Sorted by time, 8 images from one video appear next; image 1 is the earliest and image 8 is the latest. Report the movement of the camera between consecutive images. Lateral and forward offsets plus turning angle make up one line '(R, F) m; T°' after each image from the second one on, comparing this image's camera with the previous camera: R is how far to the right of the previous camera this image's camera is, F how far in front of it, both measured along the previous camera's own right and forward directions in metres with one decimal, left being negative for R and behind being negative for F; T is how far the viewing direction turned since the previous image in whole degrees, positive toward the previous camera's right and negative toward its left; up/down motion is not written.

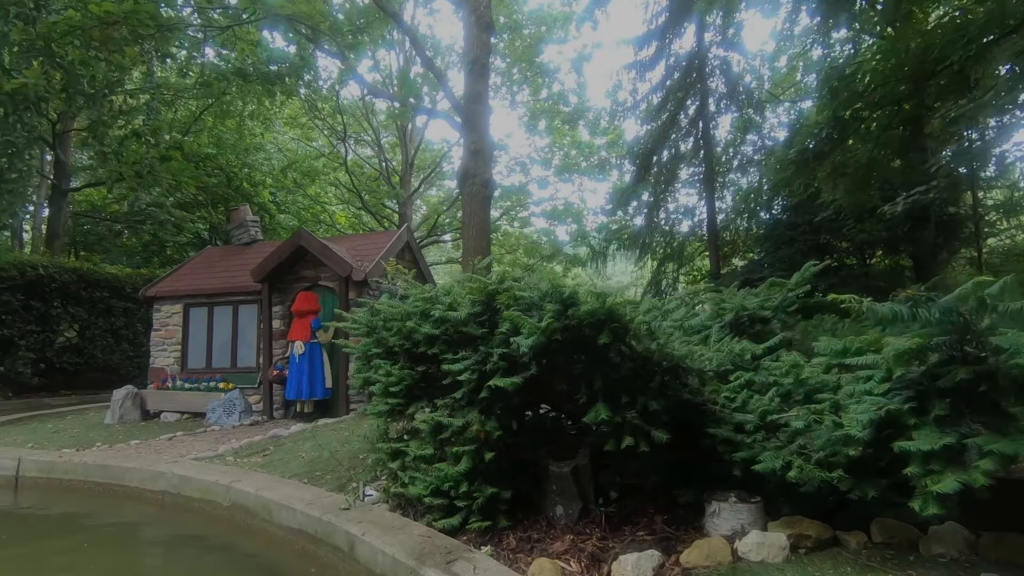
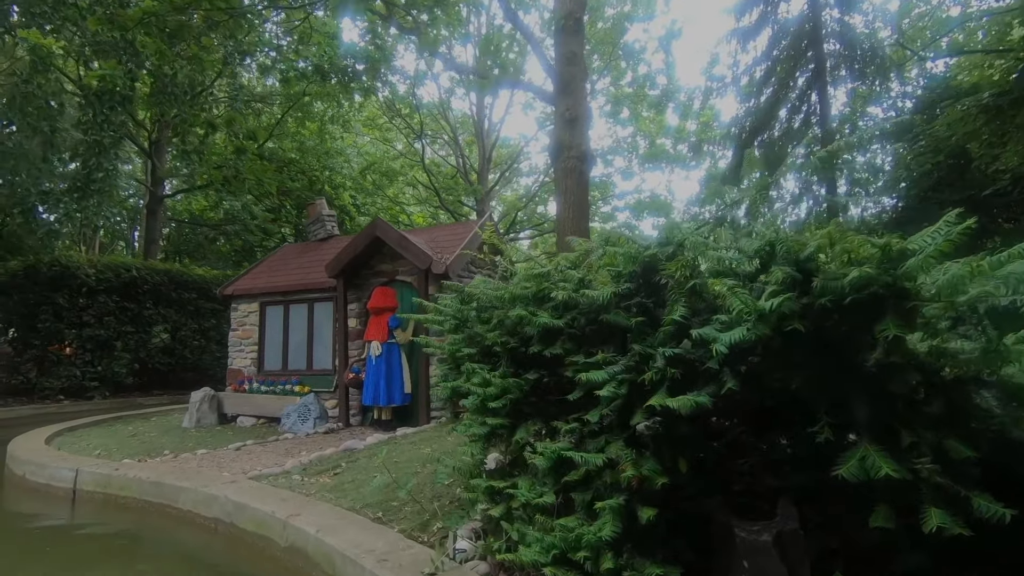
(-0.3, +1.1) m; -8°
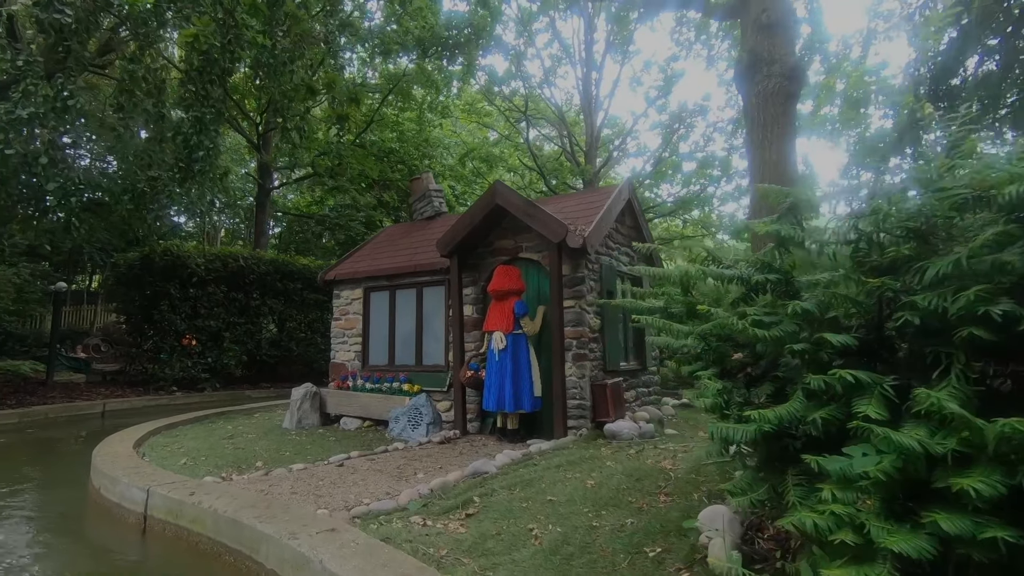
(-0.7, +1.5) m; -9°
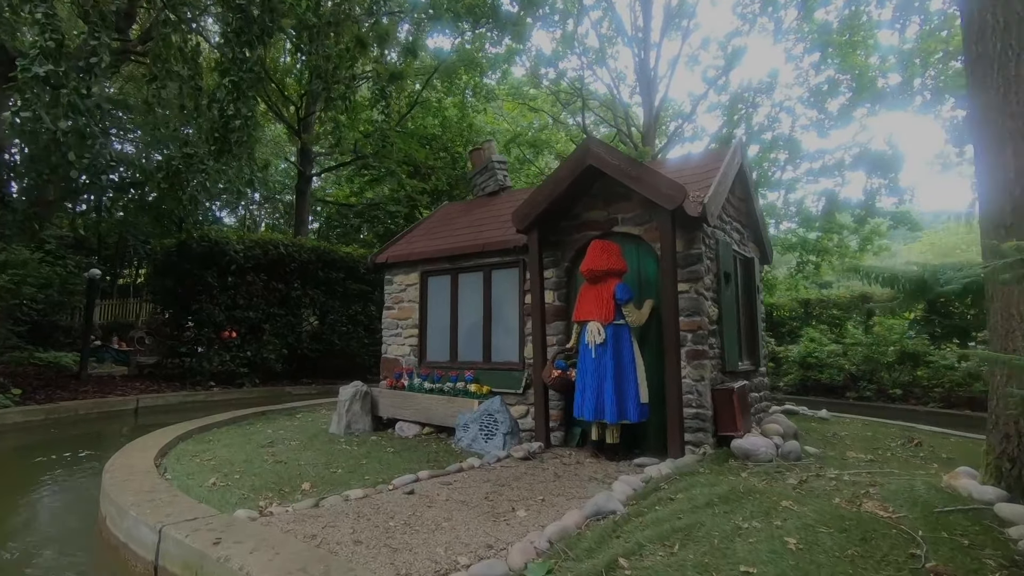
(-0.6, +1.2) m; -3°
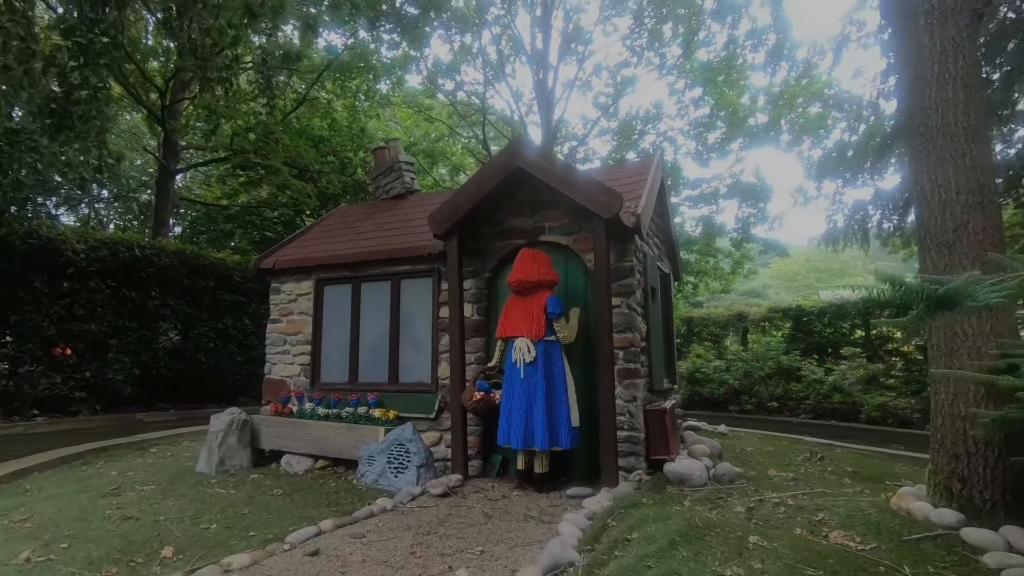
(-0.3, +0.6) m; +12°
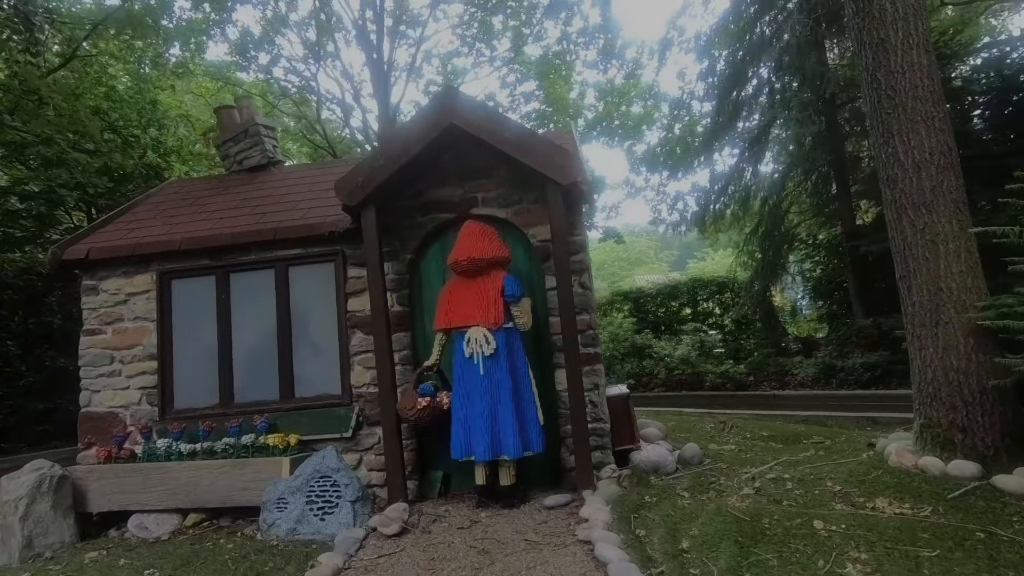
(-0.9, +0.9) m; +19°
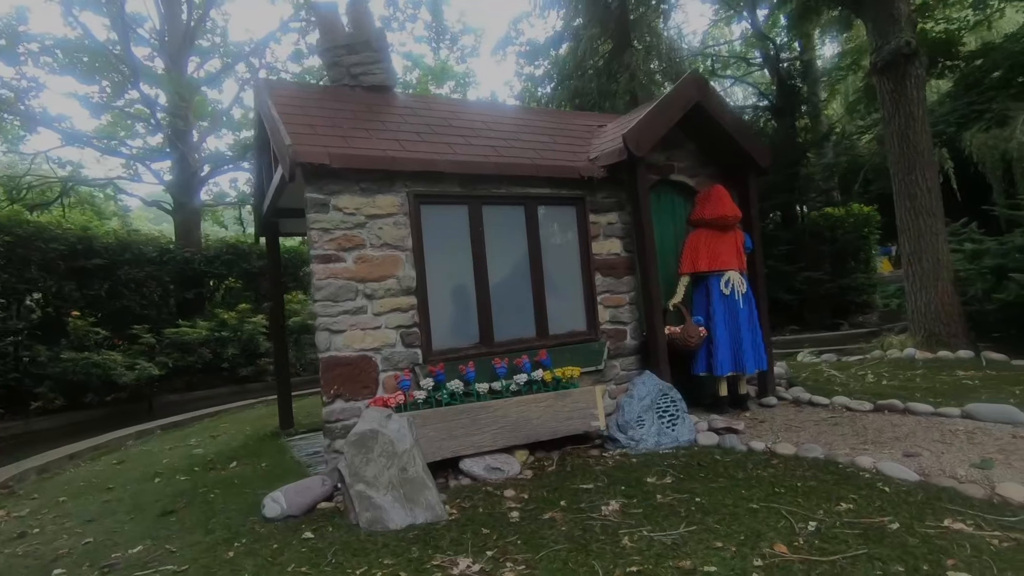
(-3.5, +0.6) m; +20°
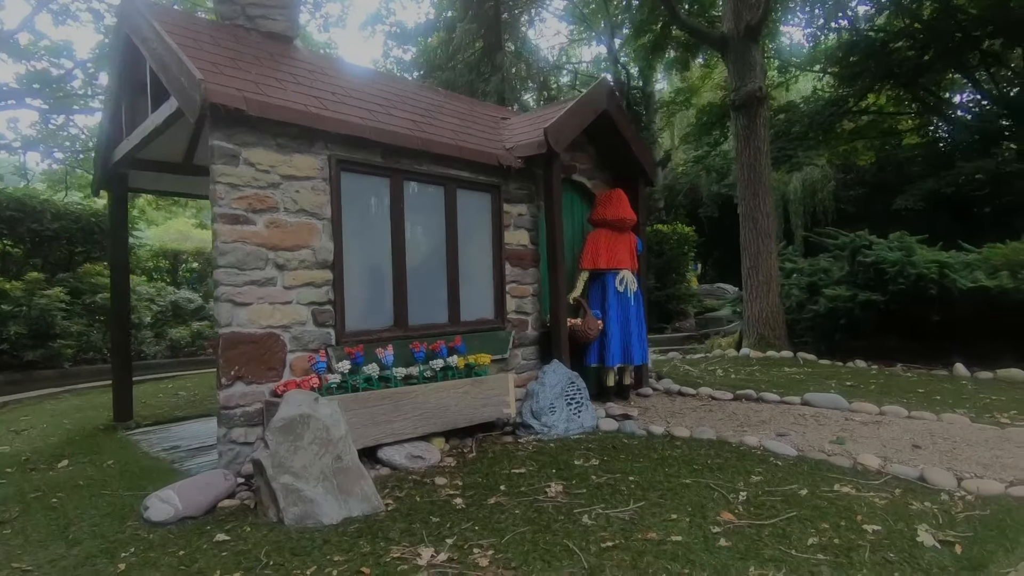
(-0.6, +0.2) m; +17°
